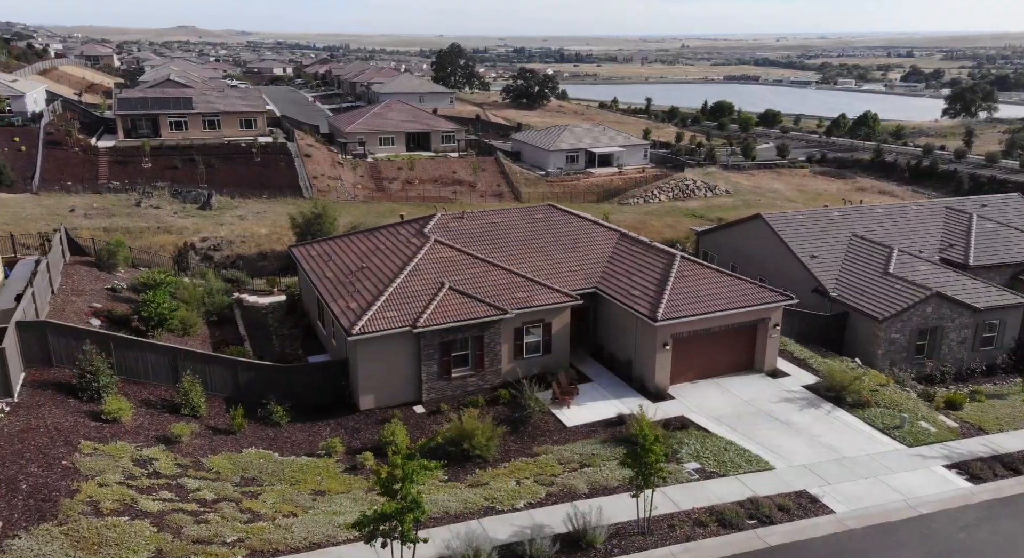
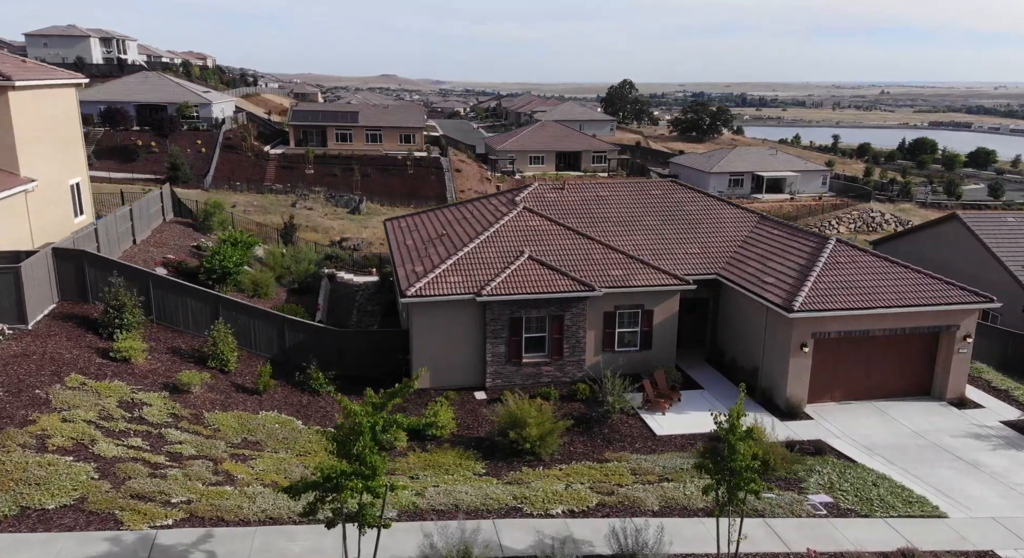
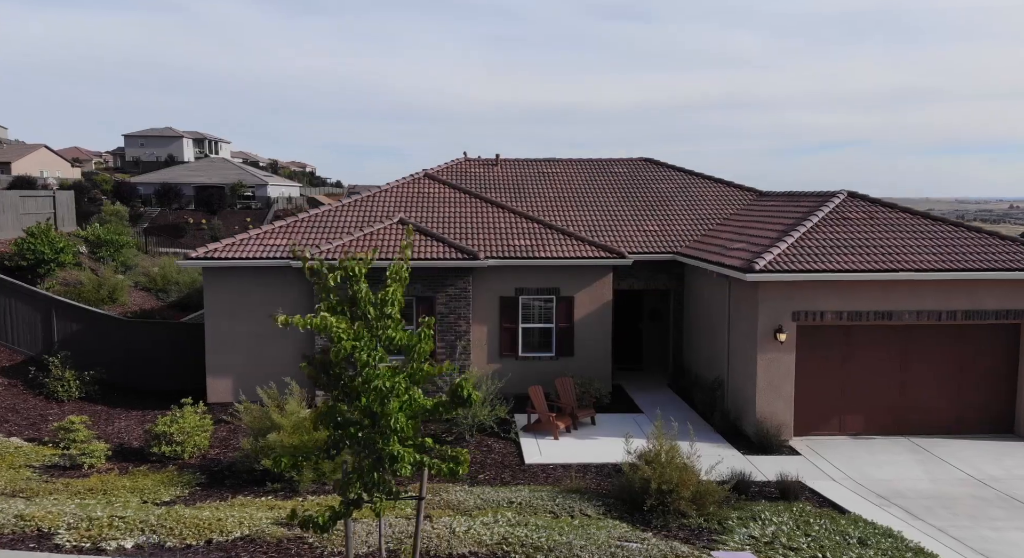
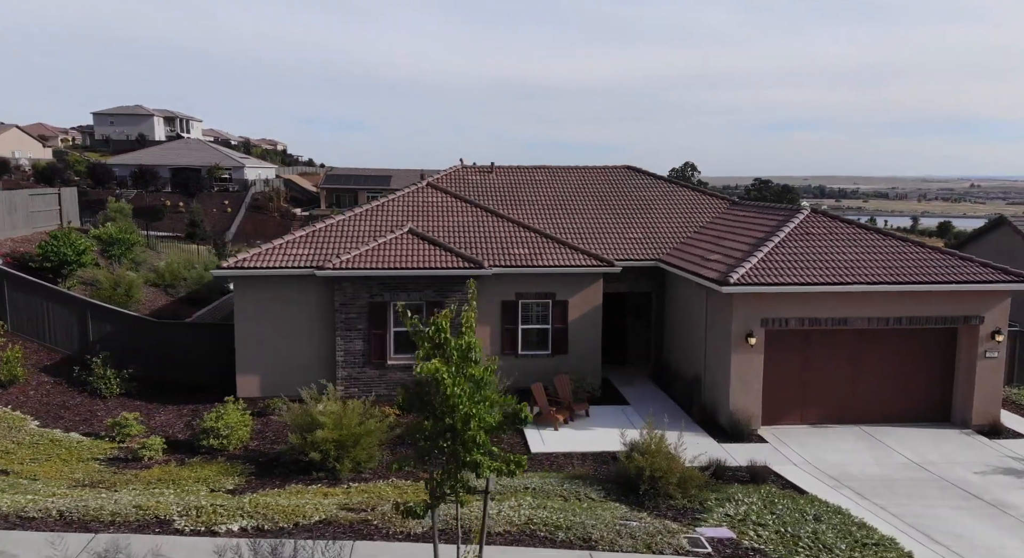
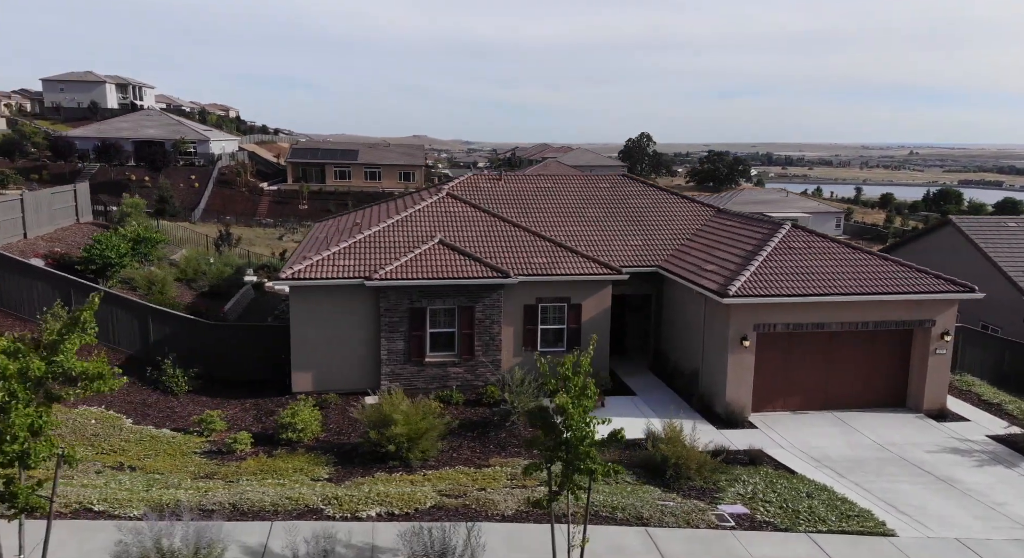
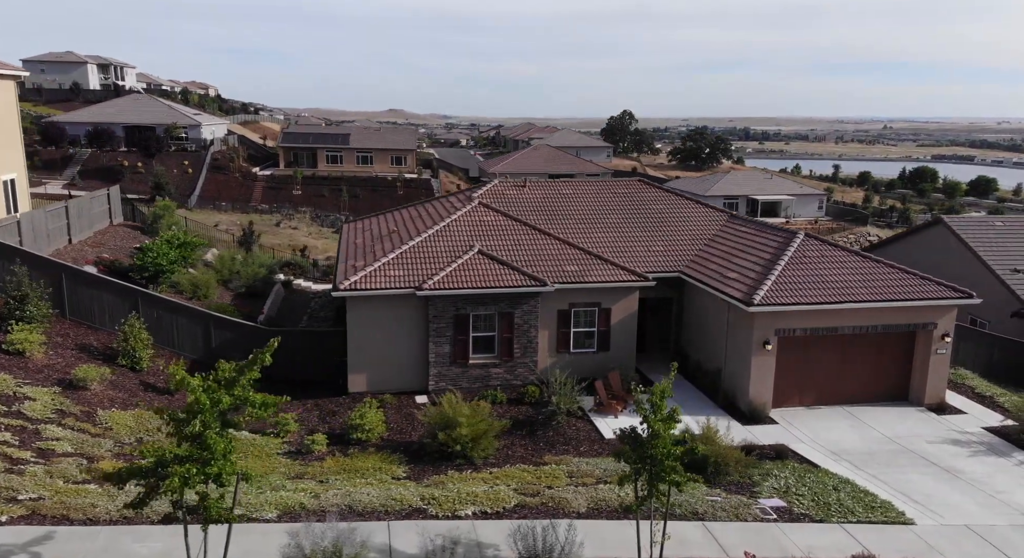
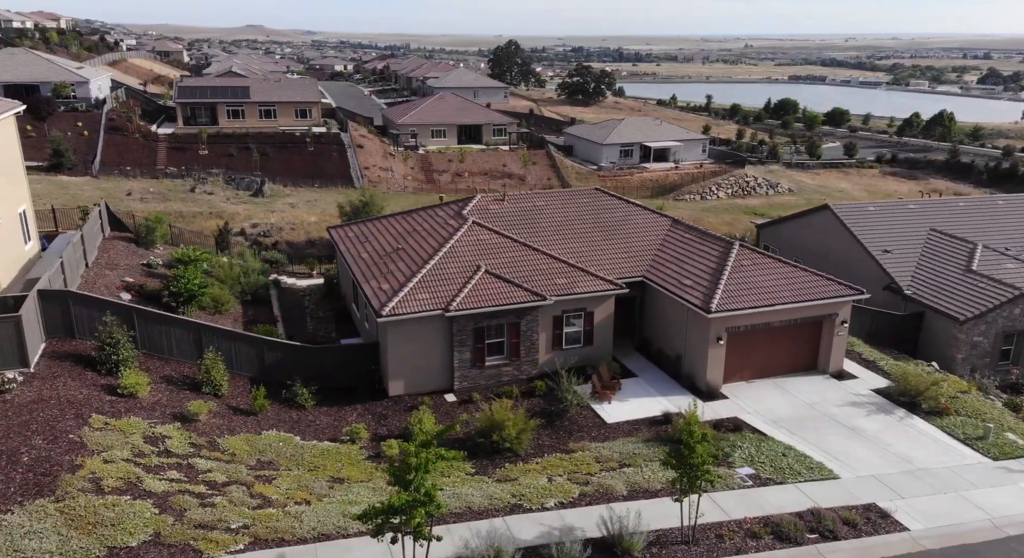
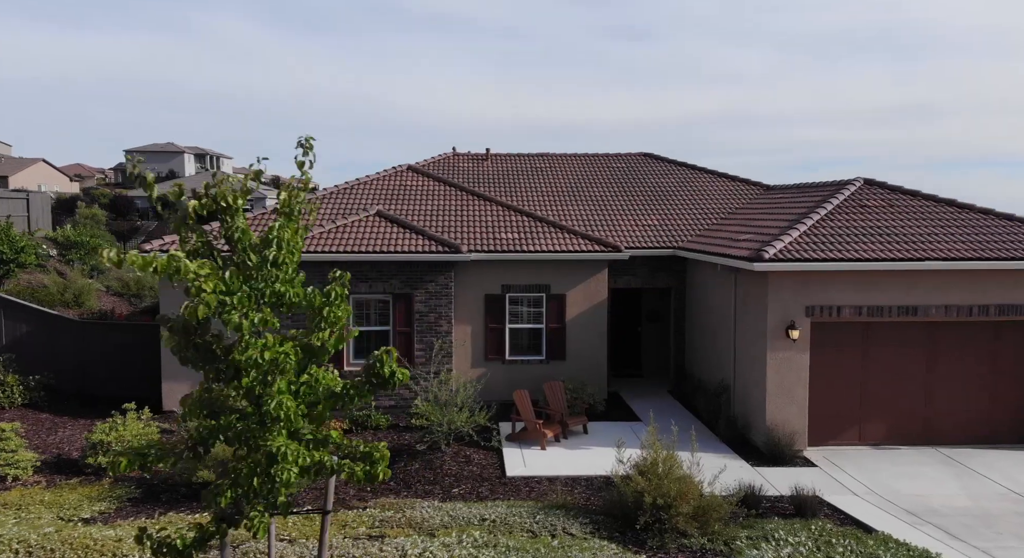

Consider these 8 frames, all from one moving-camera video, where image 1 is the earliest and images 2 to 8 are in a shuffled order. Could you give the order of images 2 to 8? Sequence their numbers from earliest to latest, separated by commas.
7, 2, 6, 5, 4, 3, 8
